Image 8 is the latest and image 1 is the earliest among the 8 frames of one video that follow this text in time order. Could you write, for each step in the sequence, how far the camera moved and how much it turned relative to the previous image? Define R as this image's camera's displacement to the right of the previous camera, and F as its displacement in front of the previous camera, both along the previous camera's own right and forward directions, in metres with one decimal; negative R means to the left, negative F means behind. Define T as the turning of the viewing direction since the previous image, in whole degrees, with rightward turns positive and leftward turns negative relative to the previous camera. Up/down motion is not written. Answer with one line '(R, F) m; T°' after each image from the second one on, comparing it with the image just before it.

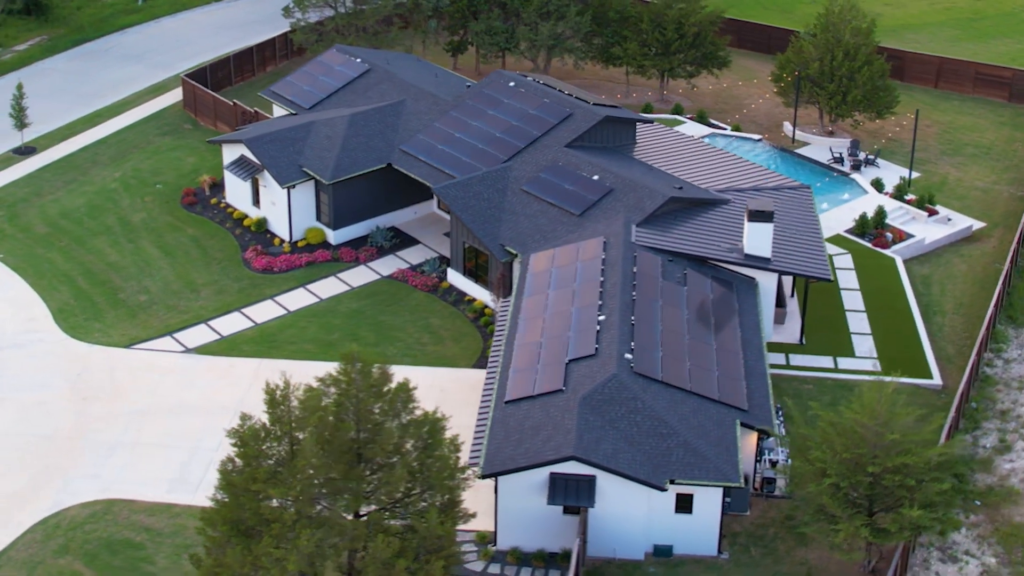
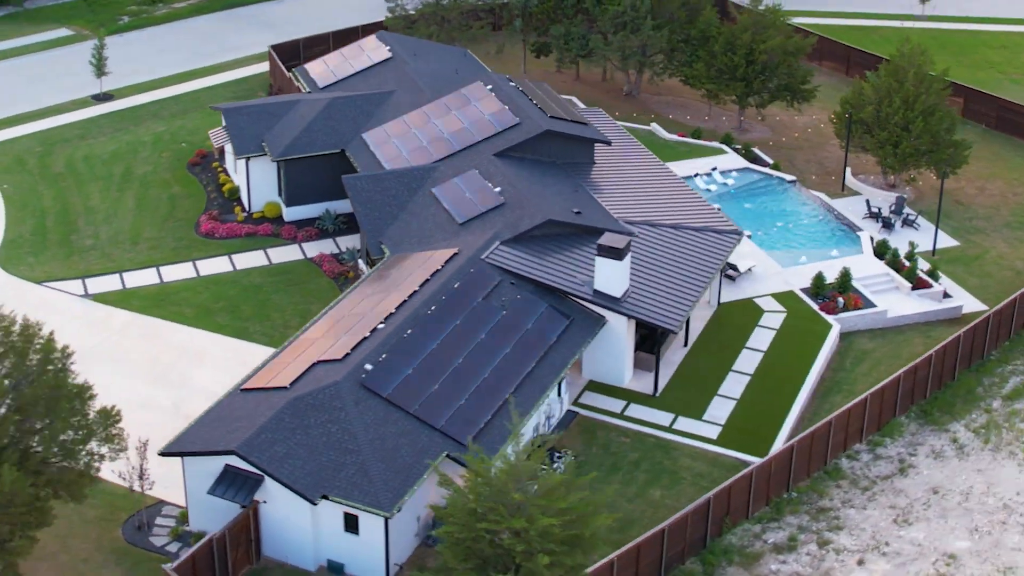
(+16.8, +3.5) m; -17°
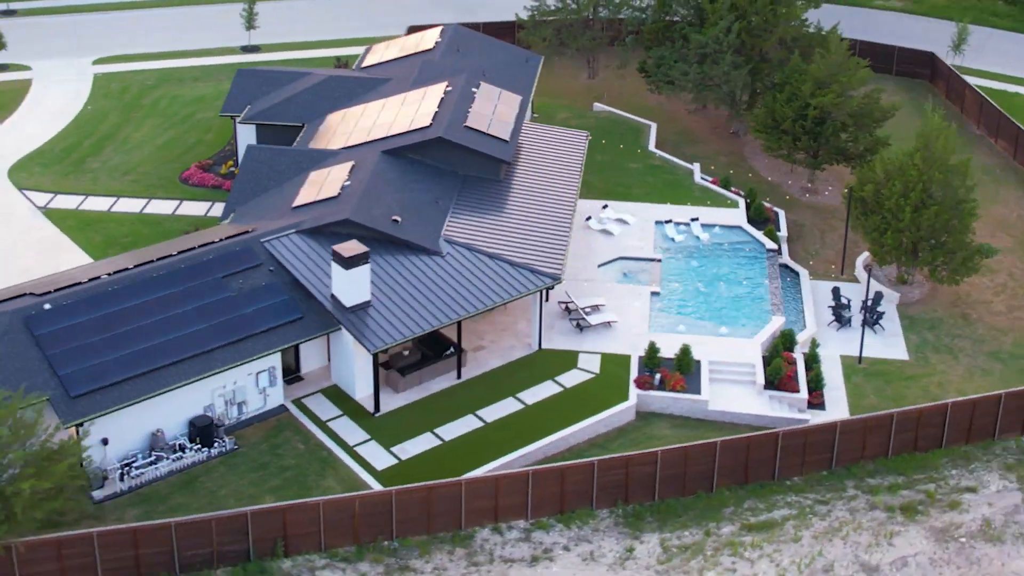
(+23.1, +6.0) m; -24°
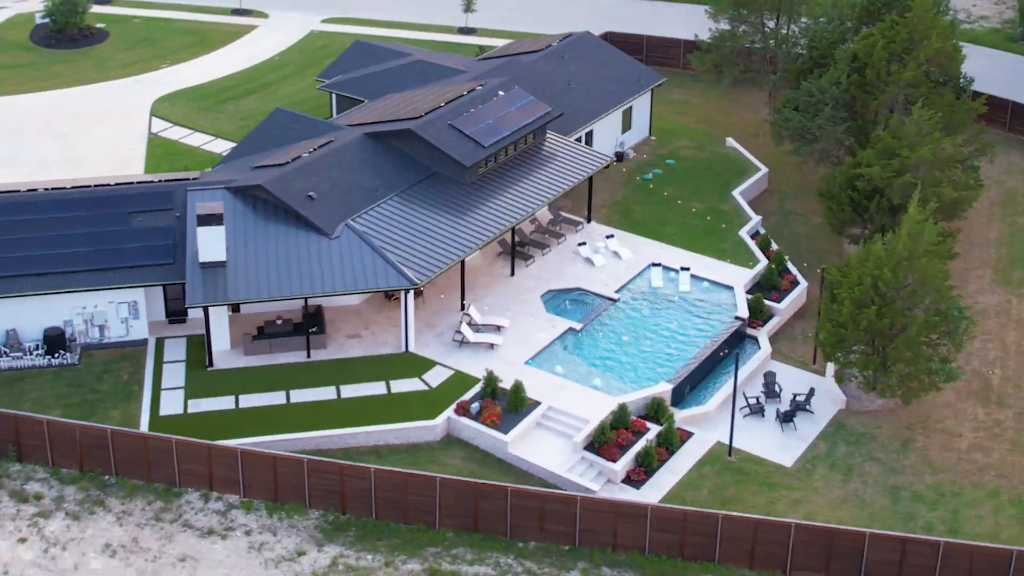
(+20.5, +5.0) m; -24°
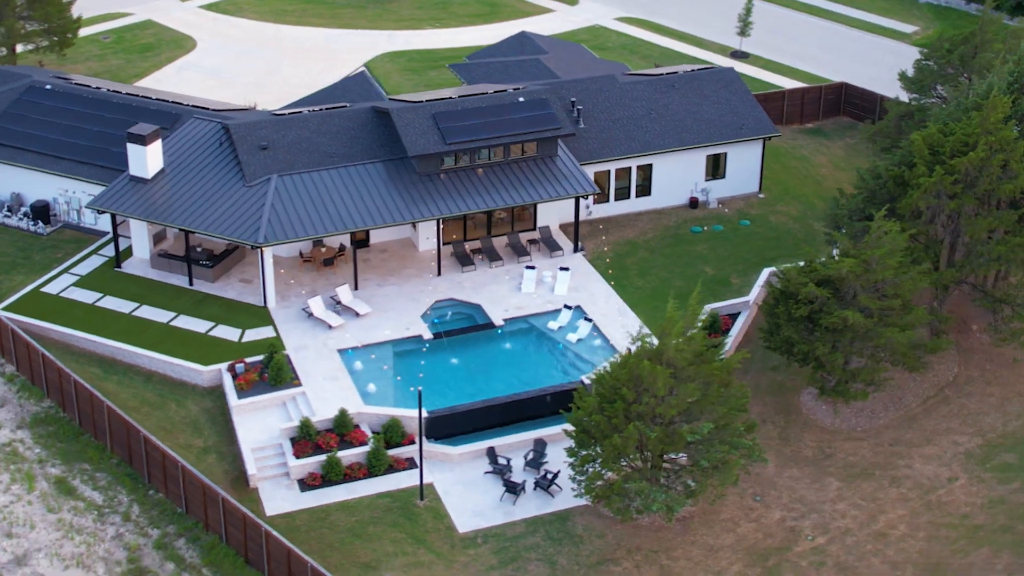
(+25.9, +8.2) m; -30°
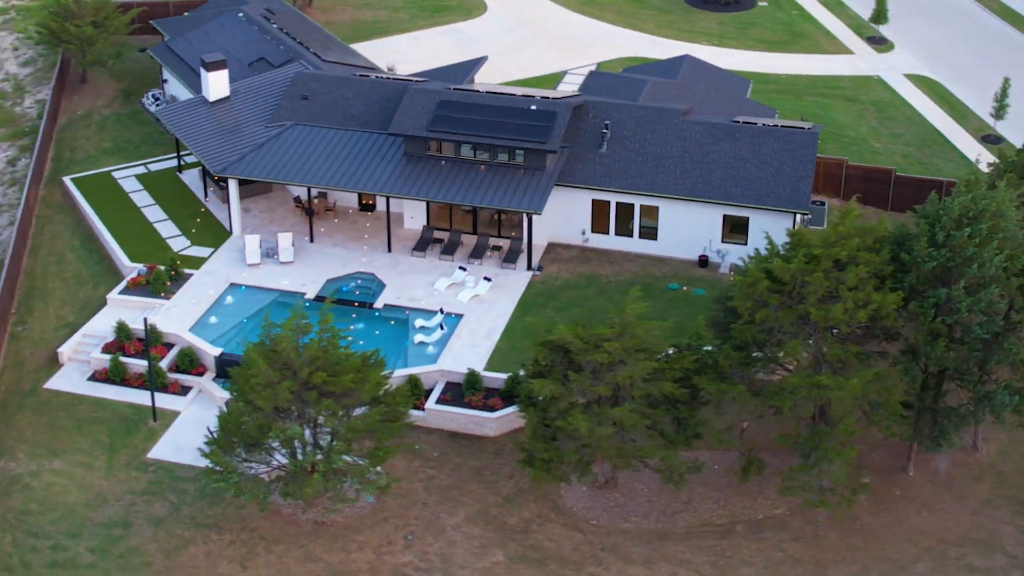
(+26.0, +7.8) m; -31°
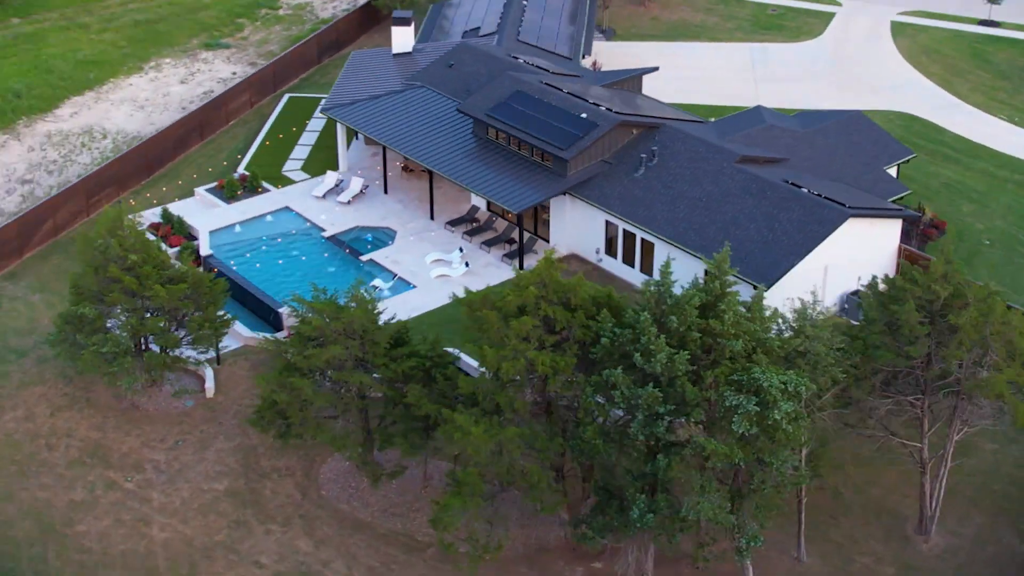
(+24.4, +6.7) m; -30°
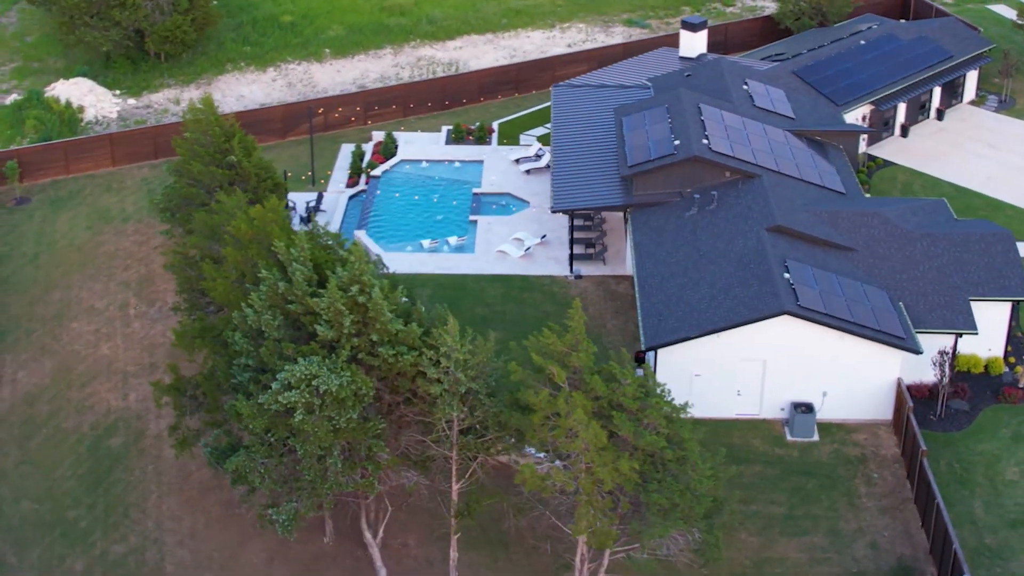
(+26.3, +7.8) m; -36°
